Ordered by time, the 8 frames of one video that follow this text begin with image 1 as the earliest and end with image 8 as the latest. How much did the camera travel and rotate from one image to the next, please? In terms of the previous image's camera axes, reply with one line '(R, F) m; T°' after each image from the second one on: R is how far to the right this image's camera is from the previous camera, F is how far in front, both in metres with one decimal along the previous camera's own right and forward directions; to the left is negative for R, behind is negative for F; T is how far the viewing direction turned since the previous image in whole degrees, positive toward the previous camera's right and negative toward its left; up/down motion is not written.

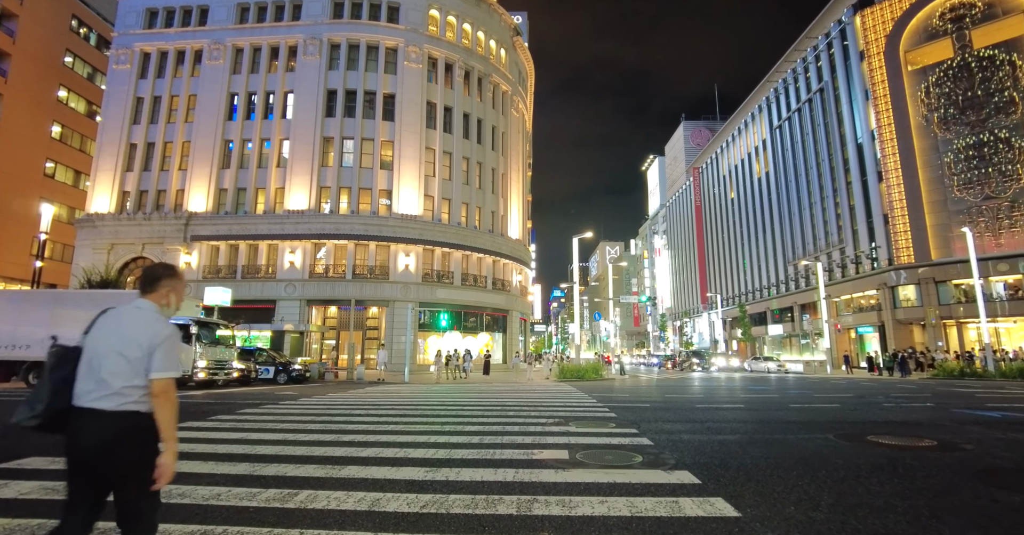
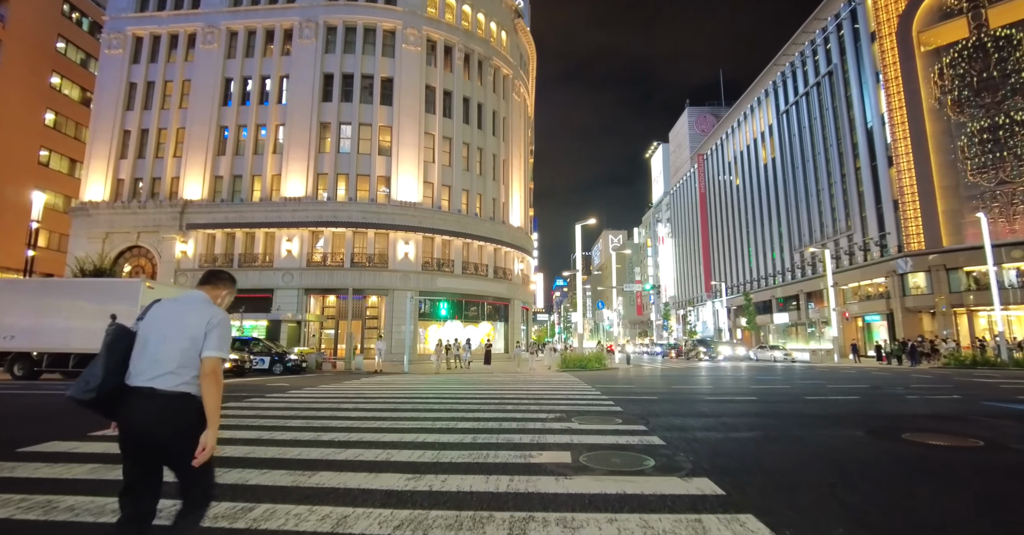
(+0.1, +0.7) m; 0°
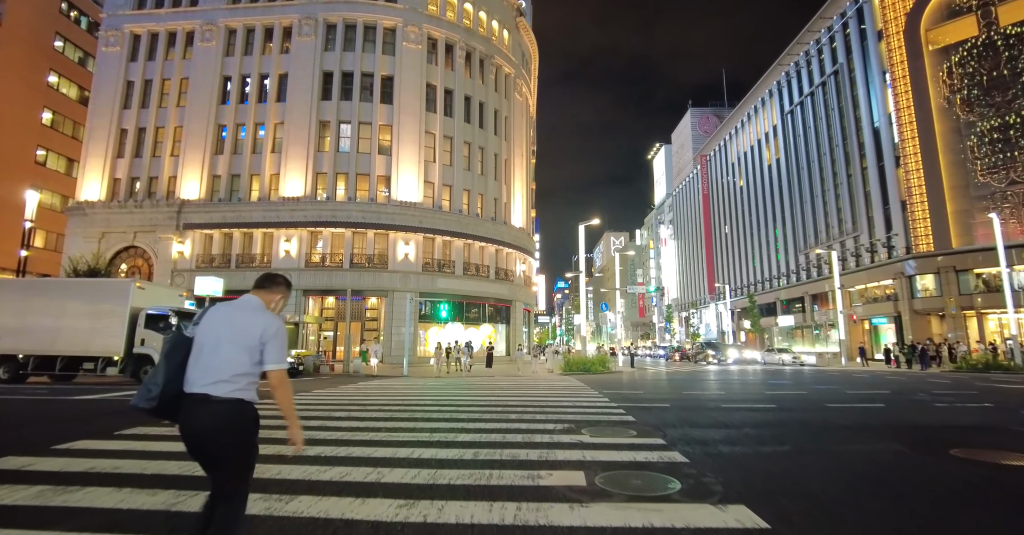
(0.0, +0.6) m; 0°
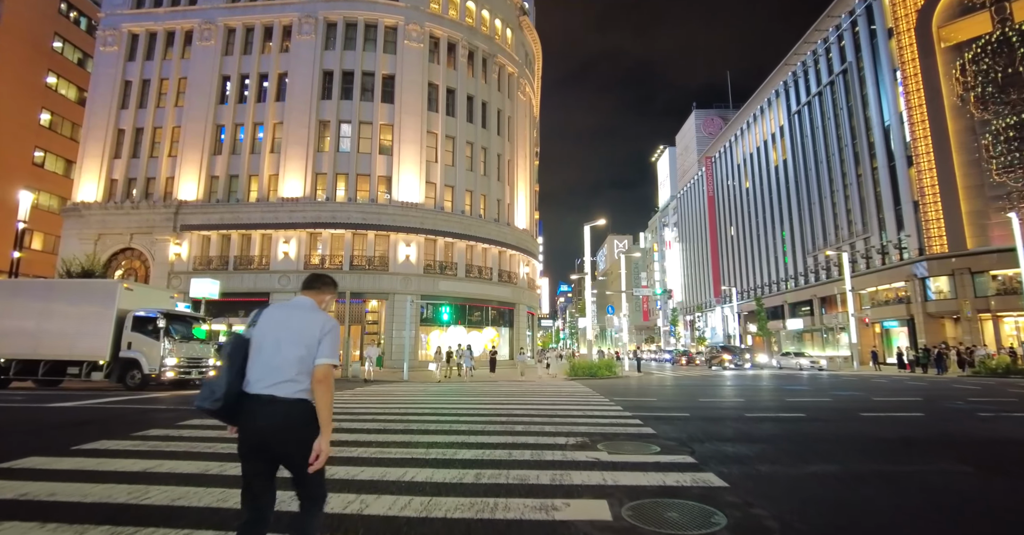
(0.0, +0.8) m; 0°
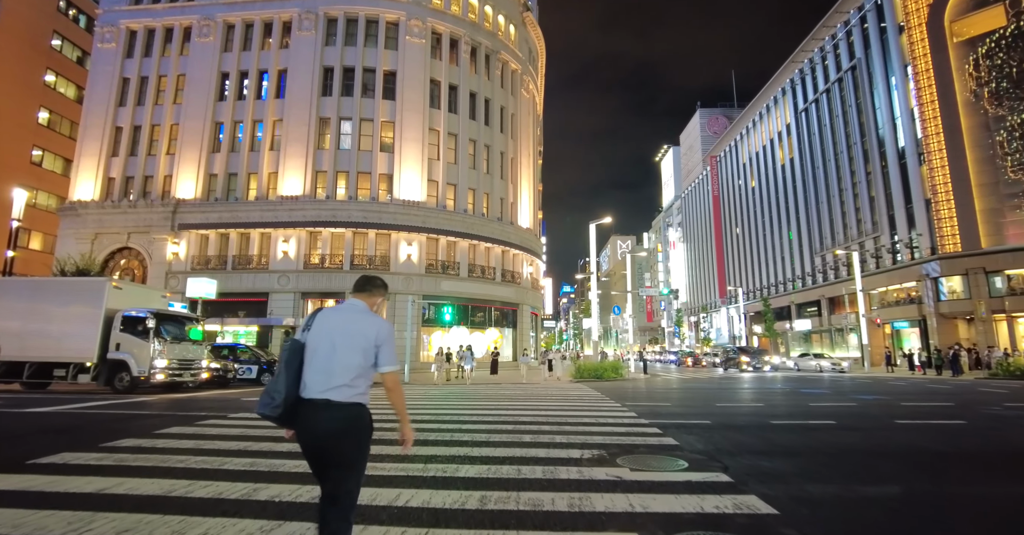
(-0.1, +0.7) m; 0°
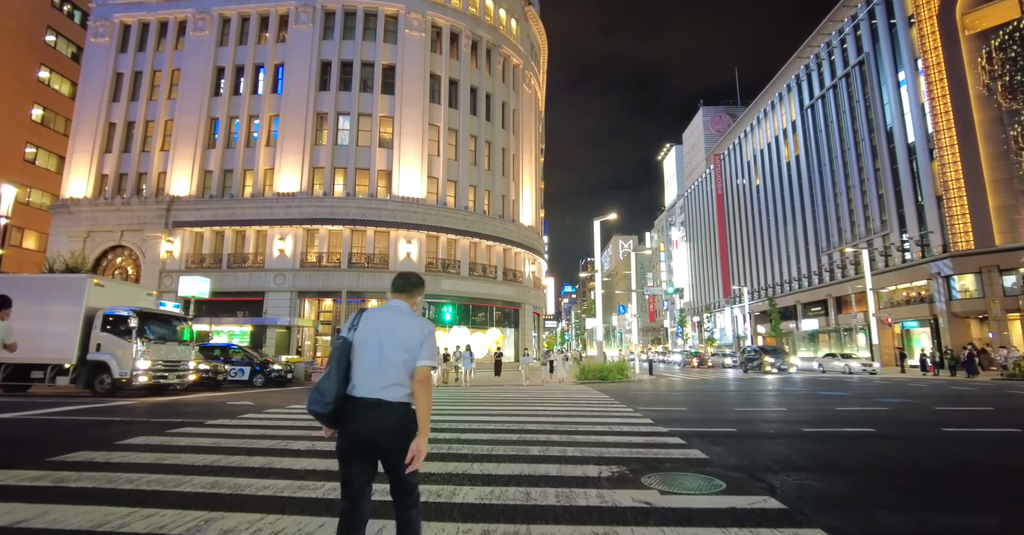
(-0.1, +0.8) m; 0°
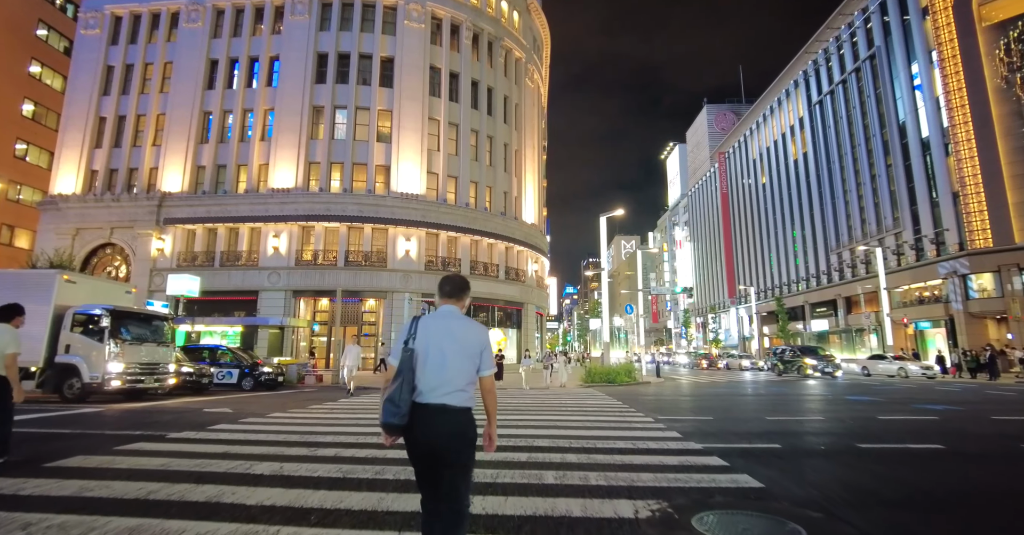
(-0.1, +1.1) m; 0°
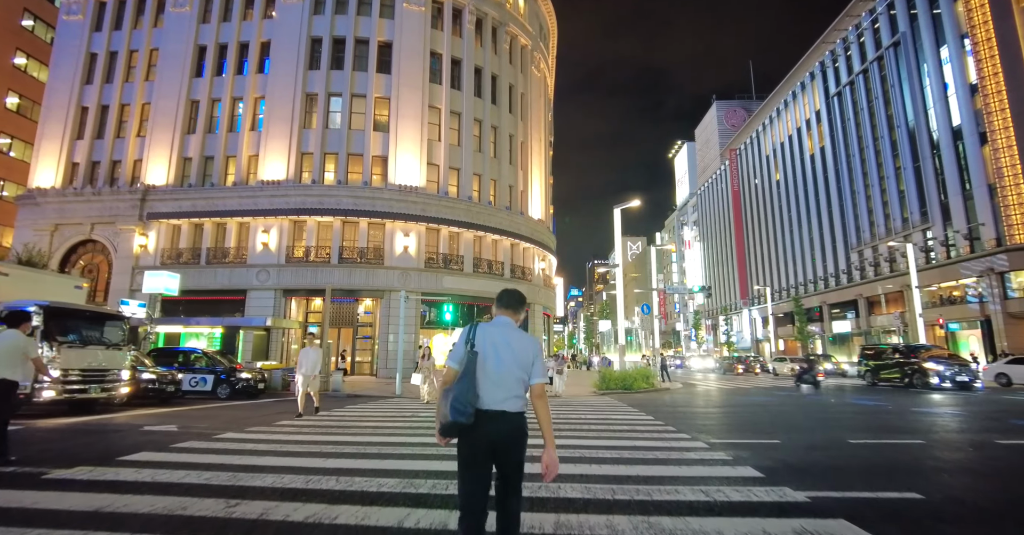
(-0.1, +2.1) m; 0°
